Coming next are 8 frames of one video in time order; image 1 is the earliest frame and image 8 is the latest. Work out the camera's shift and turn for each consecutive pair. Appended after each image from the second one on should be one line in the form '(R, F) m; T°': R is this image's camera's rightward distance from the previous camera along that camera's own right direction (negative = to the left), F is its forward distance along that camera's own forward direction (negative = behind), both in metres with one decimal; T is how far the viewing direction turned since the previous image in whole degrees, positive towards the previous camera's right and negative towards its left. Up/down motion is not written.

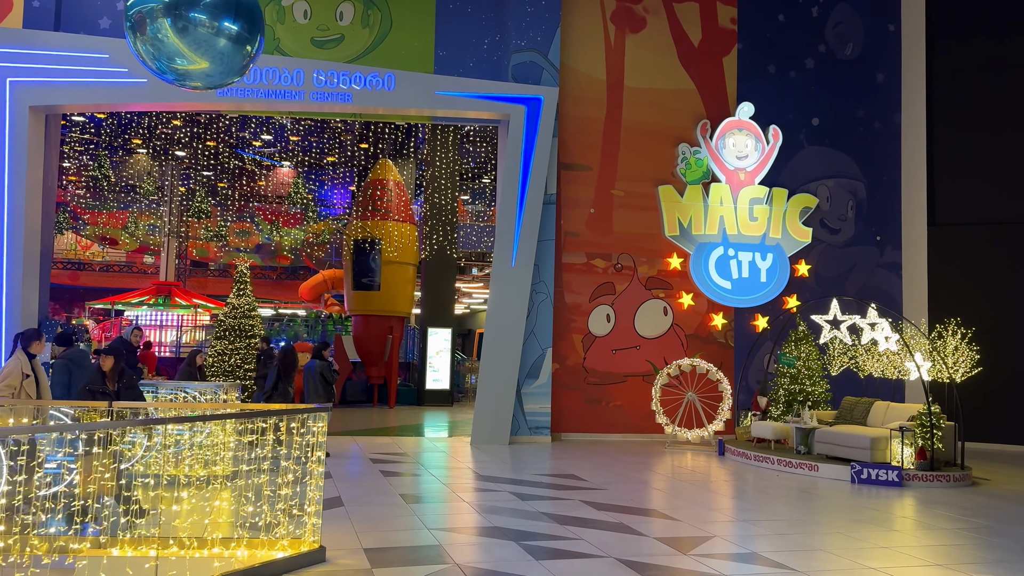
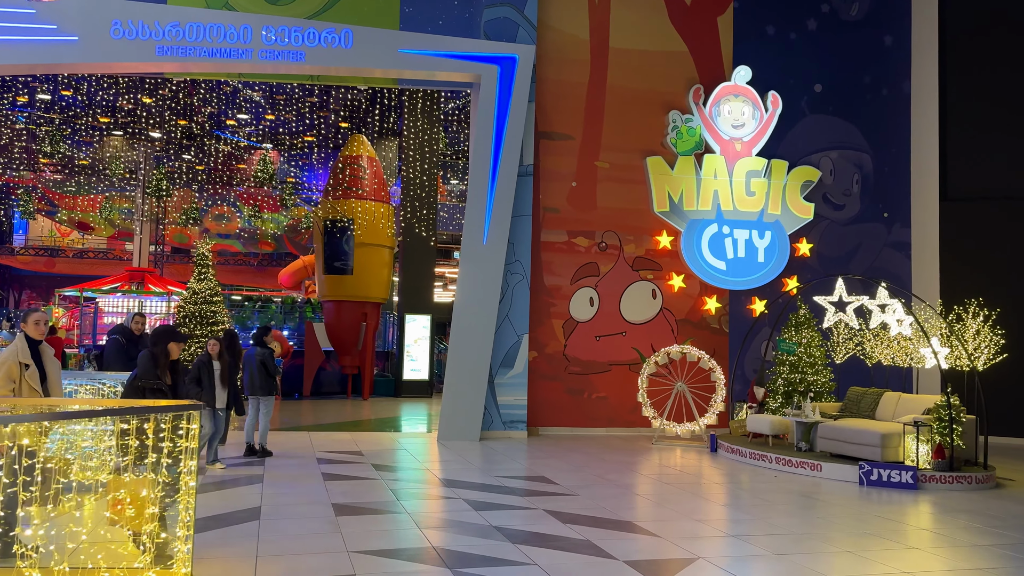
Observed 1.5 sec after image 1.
(+0.3, +0.9) m; 0°
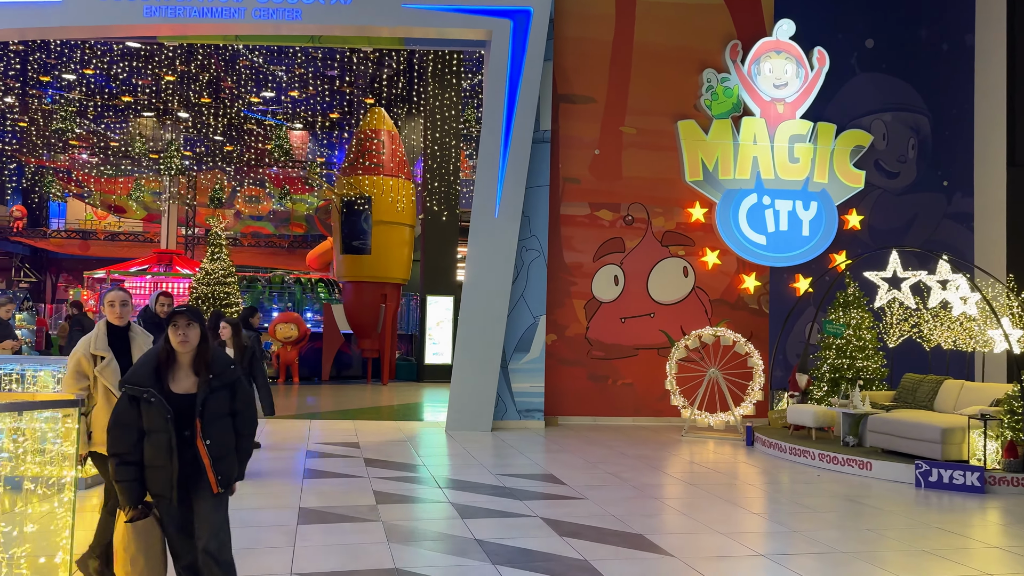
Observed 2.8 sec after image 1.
(+0.3, +0.7) m; -3°
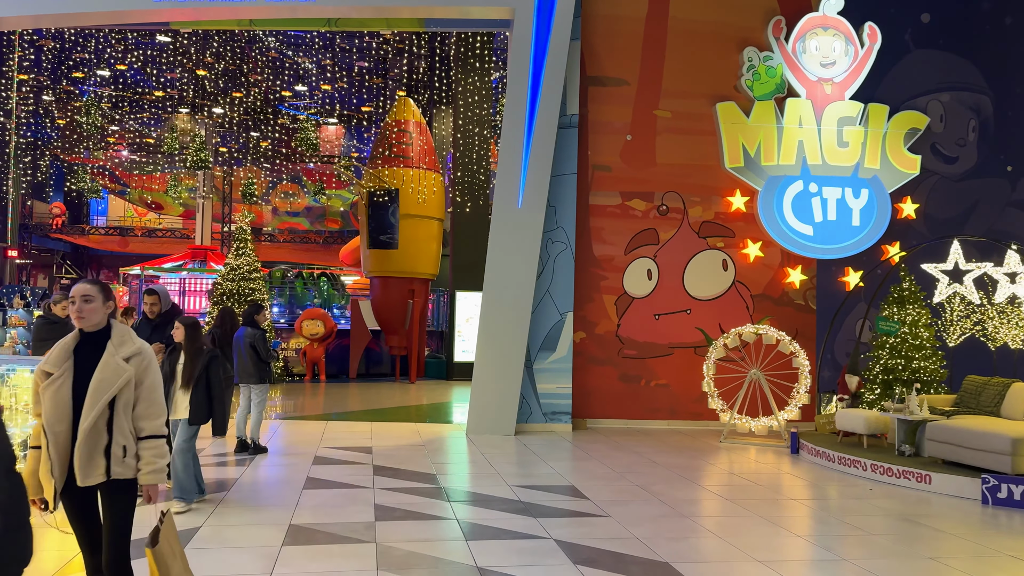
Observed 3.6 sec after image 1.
(+0.2, +0.5) m; -3°
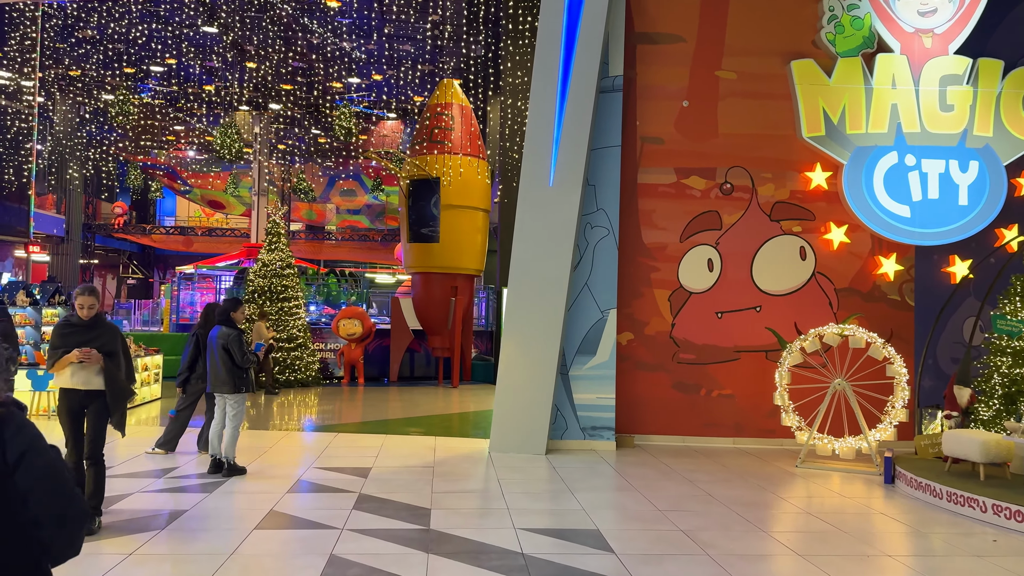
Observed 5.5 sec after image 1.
(+0.4, +1.1) m; -6°
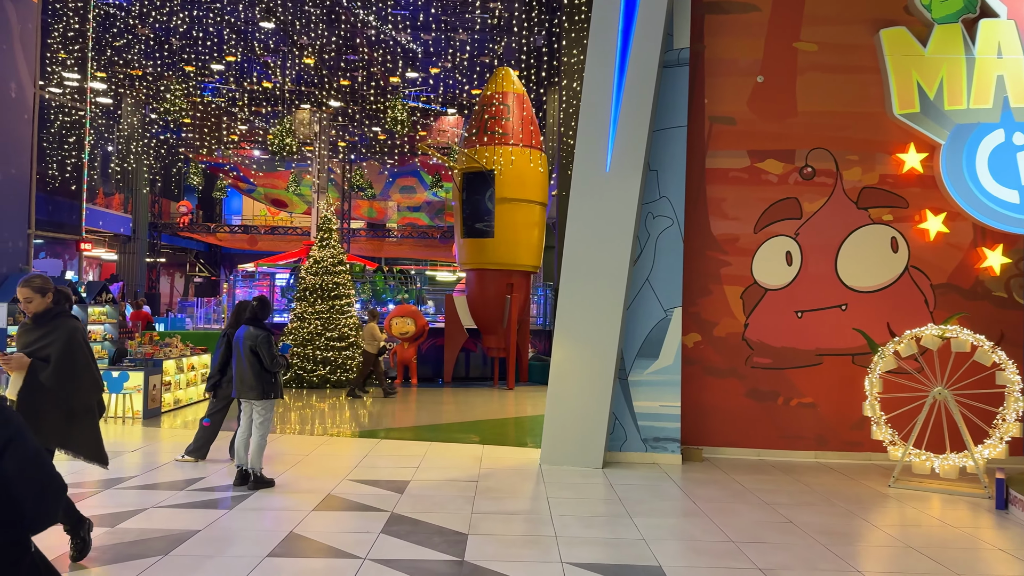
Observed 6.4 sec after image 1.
(+0.1, +0.6) m; -5°
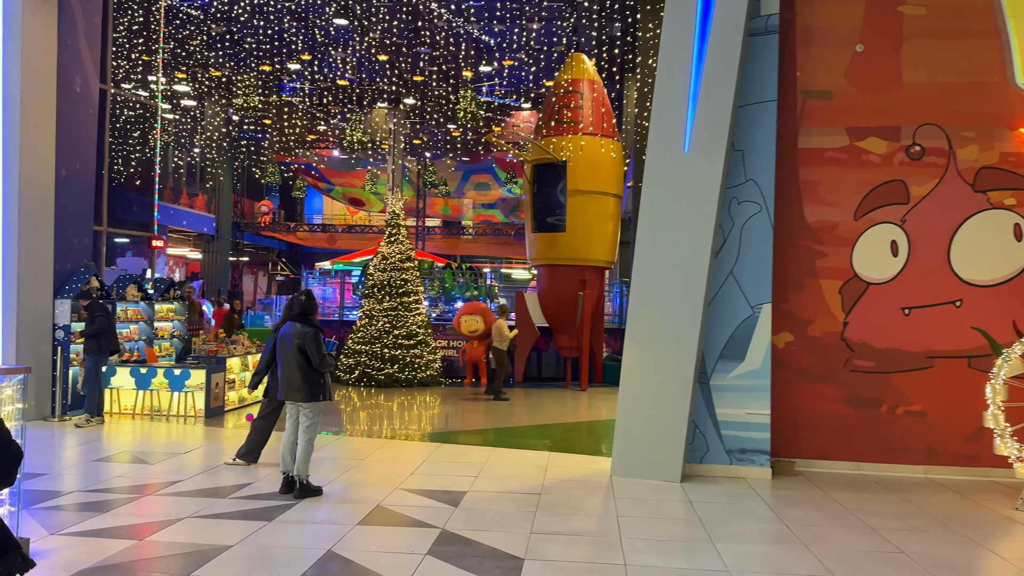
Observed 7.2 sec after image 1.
(+0.1, +0.5) m; -6°
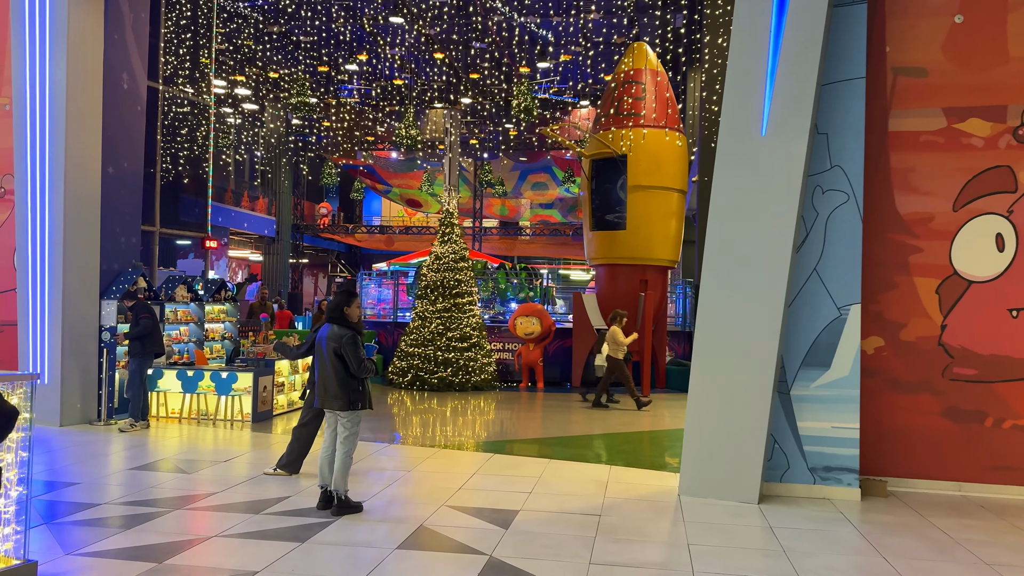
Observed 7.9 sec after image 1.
(0.0, +0.4) m; -5°
